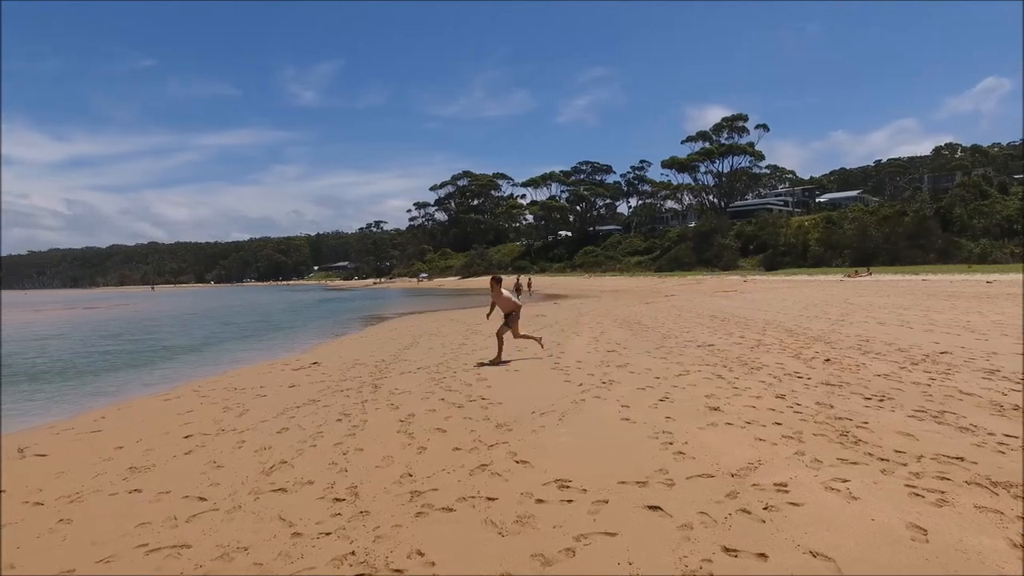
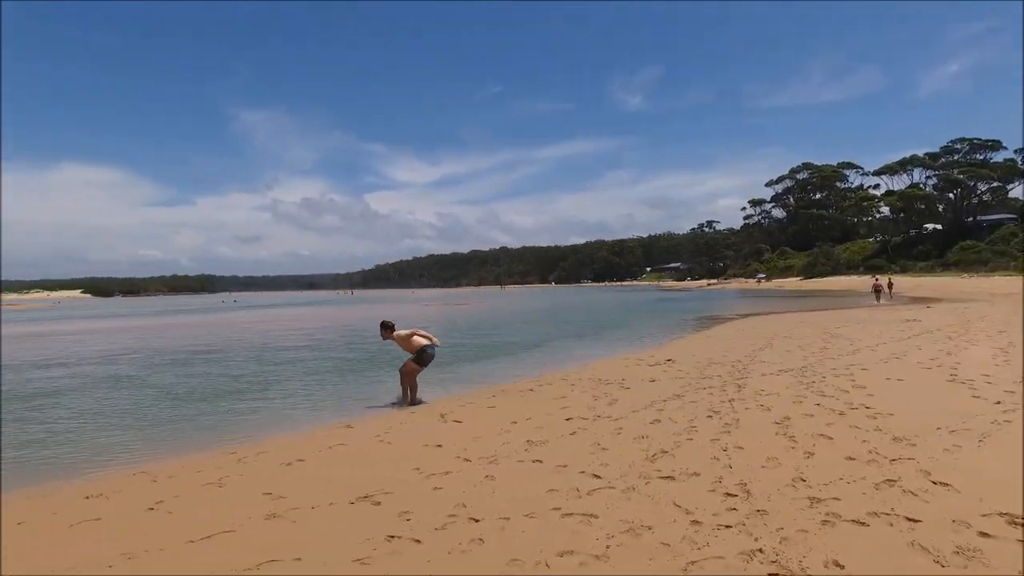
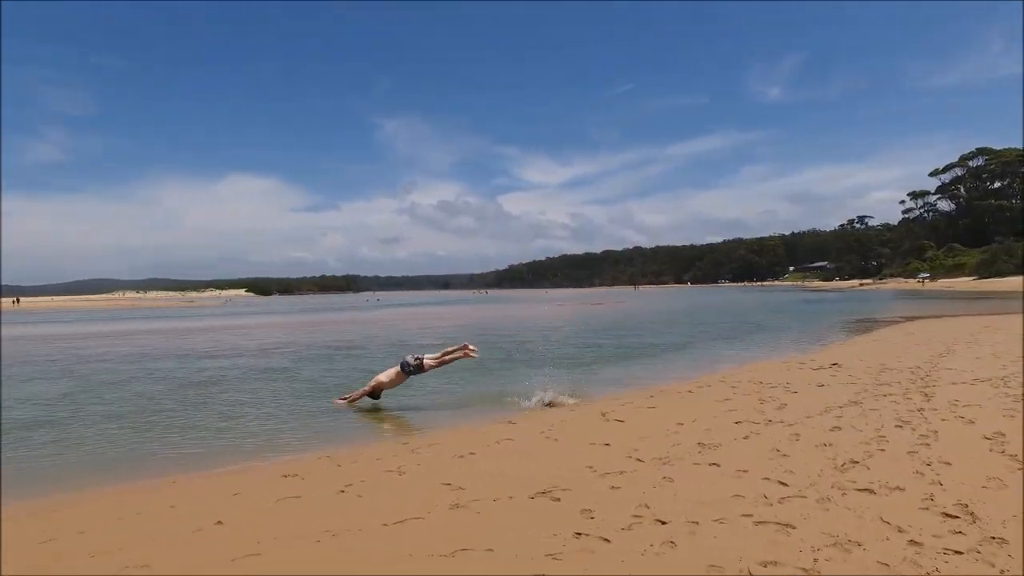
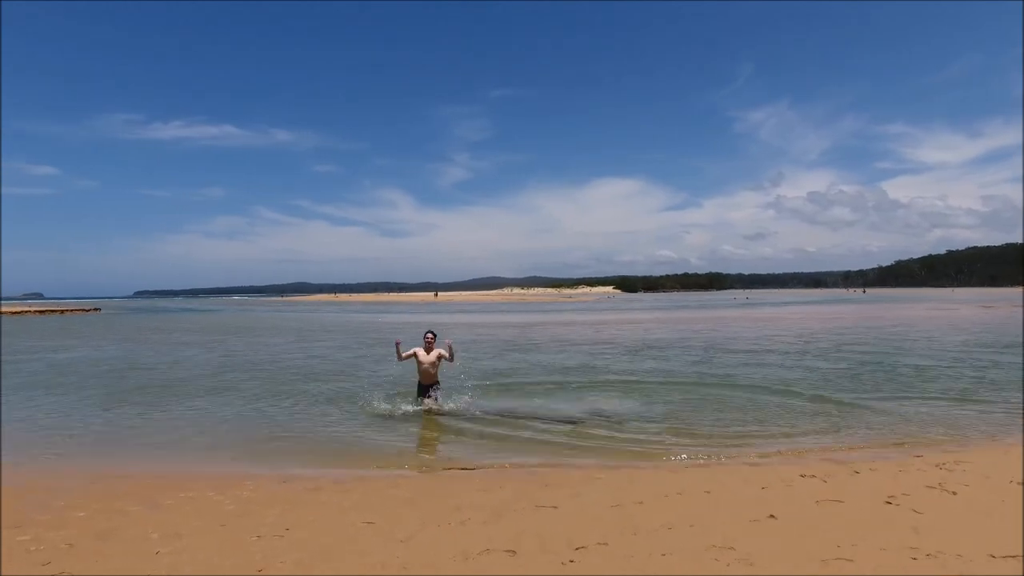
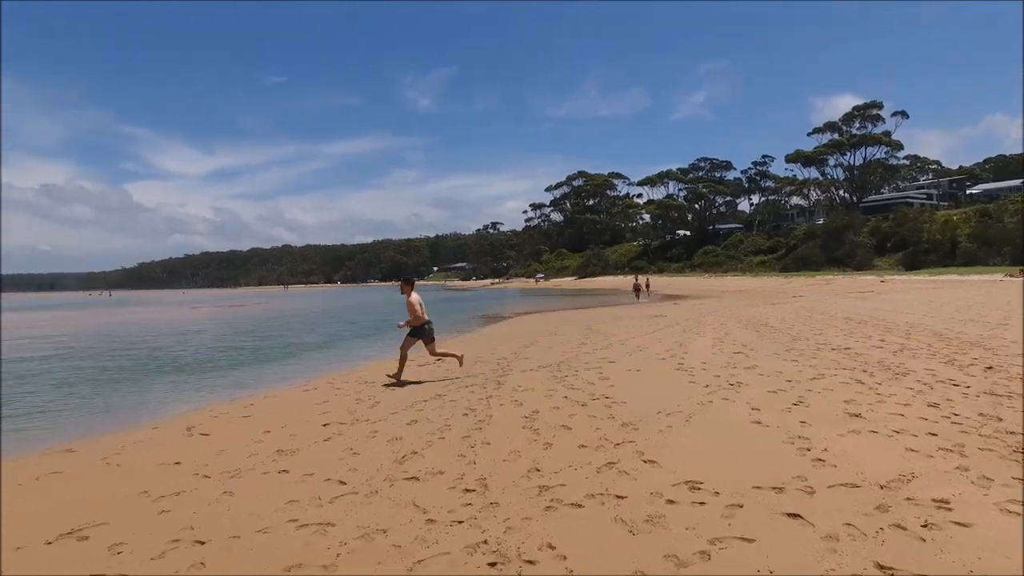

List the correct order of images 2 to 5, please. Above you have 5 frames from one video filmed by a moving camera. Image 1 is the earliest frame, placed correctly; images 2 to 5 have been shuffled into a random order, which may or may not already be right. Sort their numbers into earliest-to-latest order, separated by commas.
5, 2, 3, 4
